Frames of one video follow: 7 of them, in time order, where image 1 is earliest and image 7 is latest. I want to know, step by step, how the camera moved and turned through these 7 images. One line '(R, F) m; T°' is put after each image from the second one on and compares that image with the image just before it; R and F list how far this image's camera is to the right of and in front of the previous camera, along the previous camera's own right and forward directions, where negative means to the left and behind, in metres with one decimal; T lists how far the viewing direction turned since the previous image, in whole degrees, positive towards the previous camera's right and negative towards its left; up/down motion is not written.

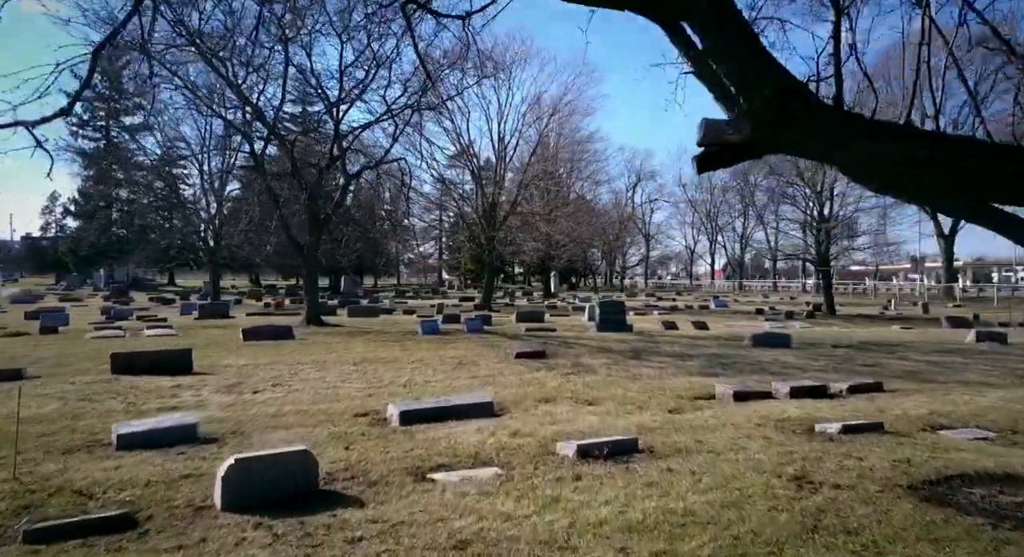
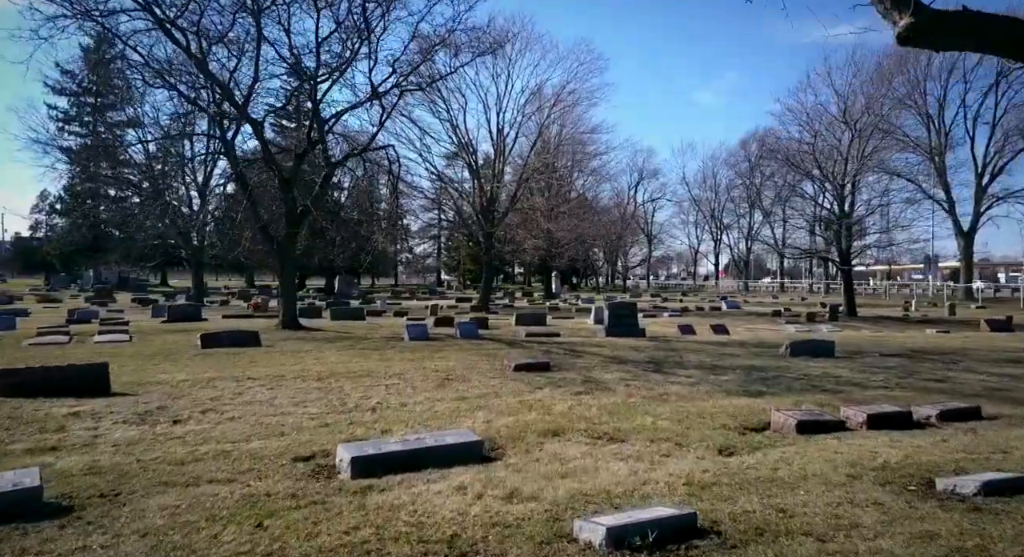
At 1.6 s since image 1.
(0.0, +2.1) m; 0°
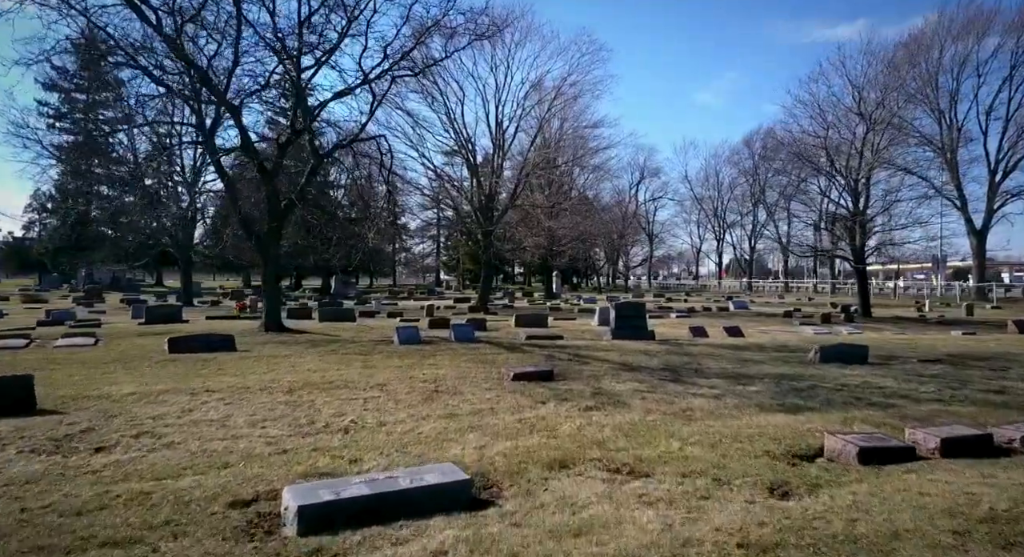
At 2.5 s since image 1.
(0.0, +1.3) m; 0°
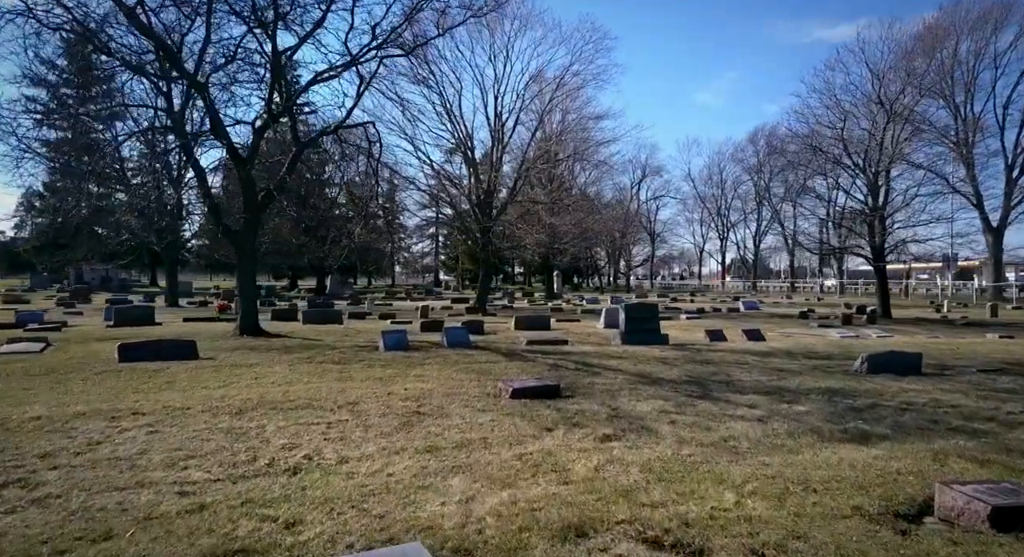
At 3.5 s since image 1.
(0.0, +1.6) m; 0°
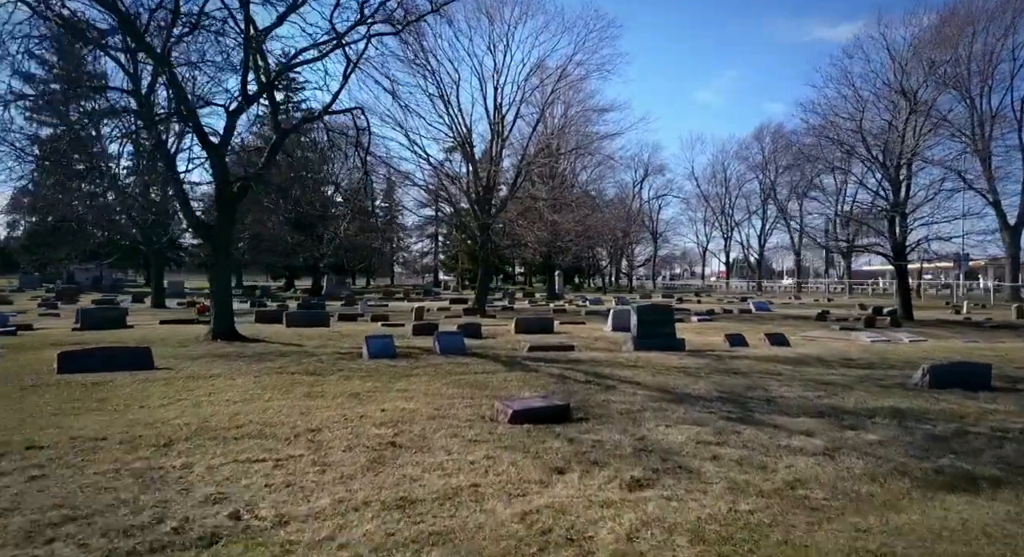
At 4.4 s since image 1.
(0.0, +1.5) m; 0°
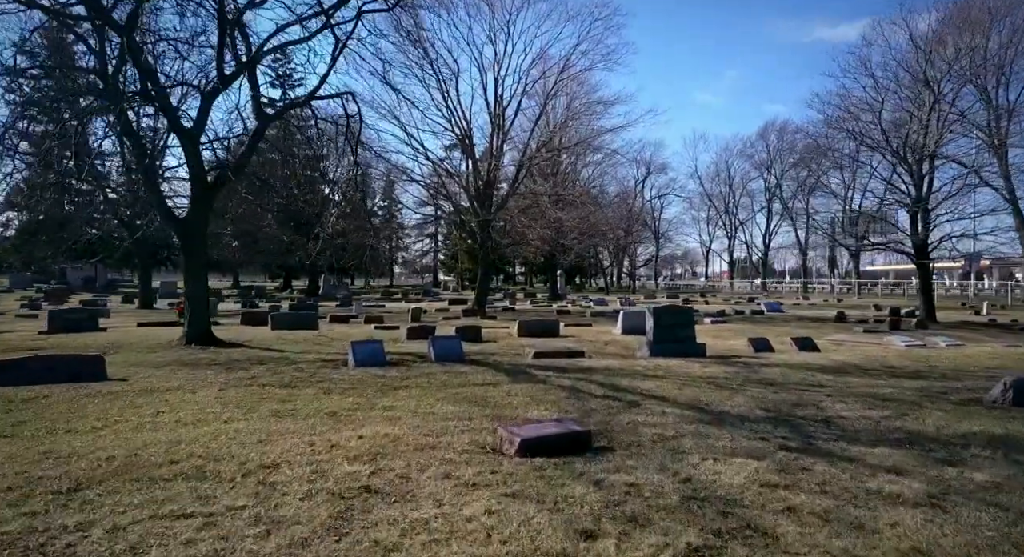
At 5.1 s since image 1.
(-0.1, +1.3) m; 0°
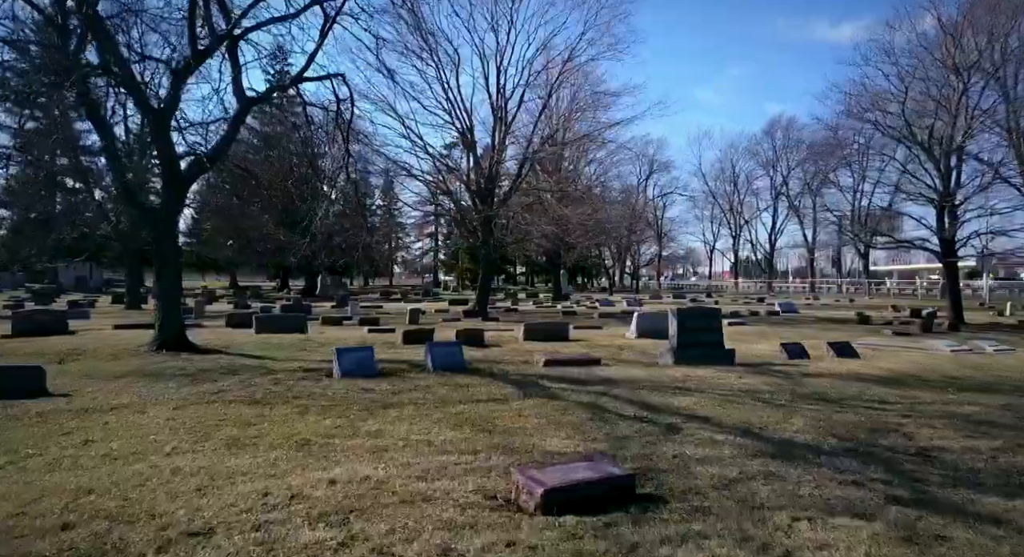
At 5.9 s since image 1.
(-0.1, +1.3) m; 0°
